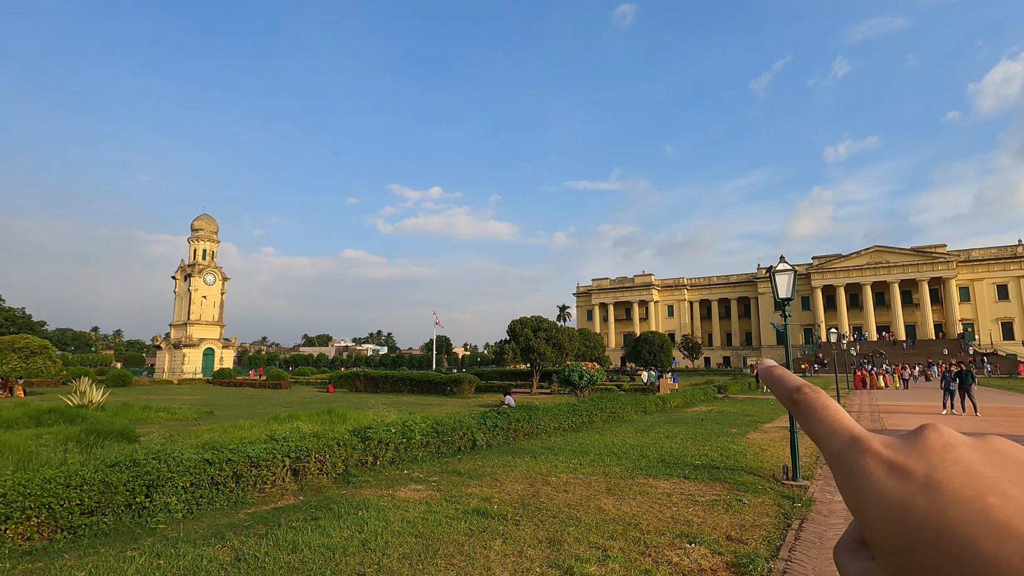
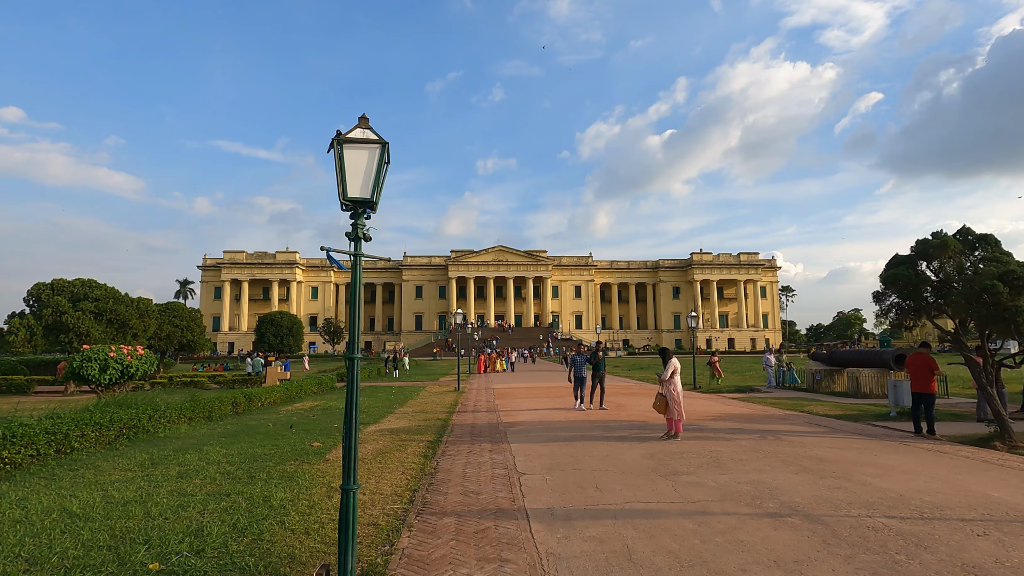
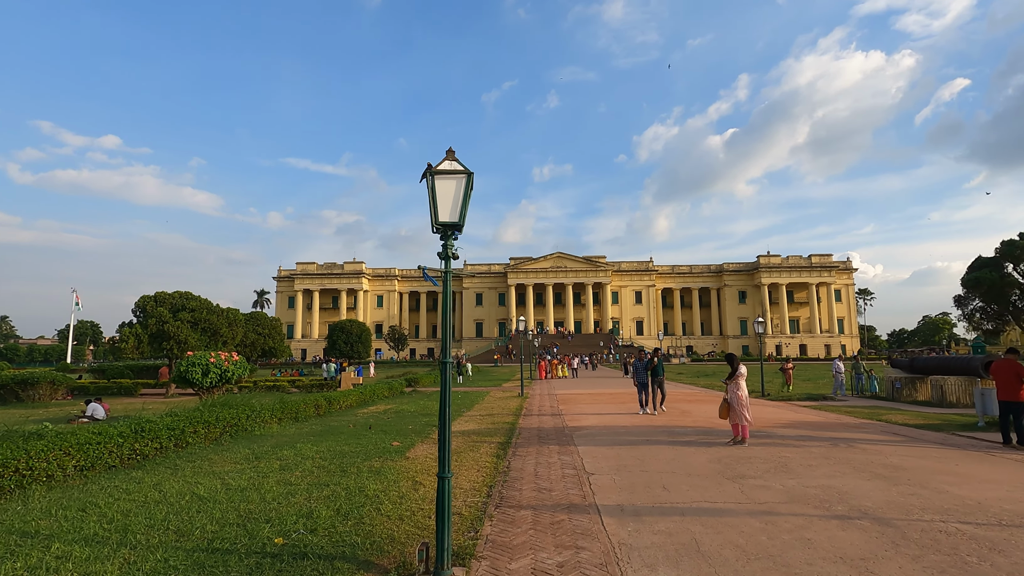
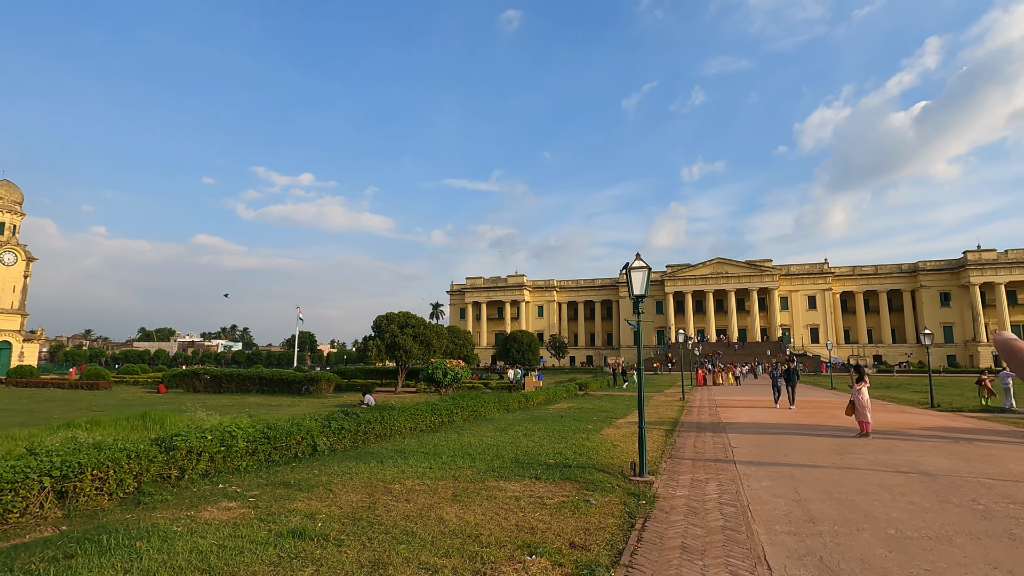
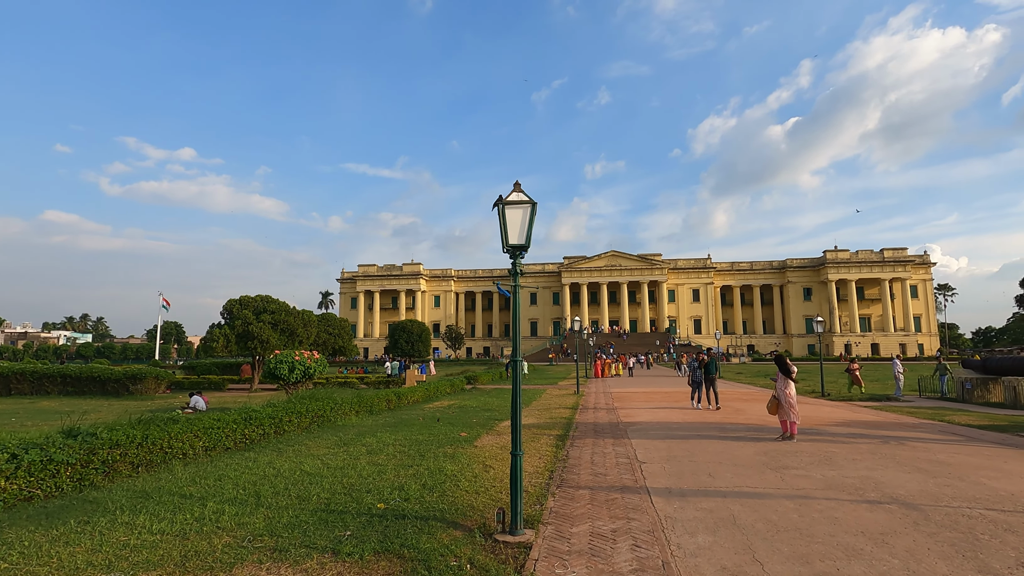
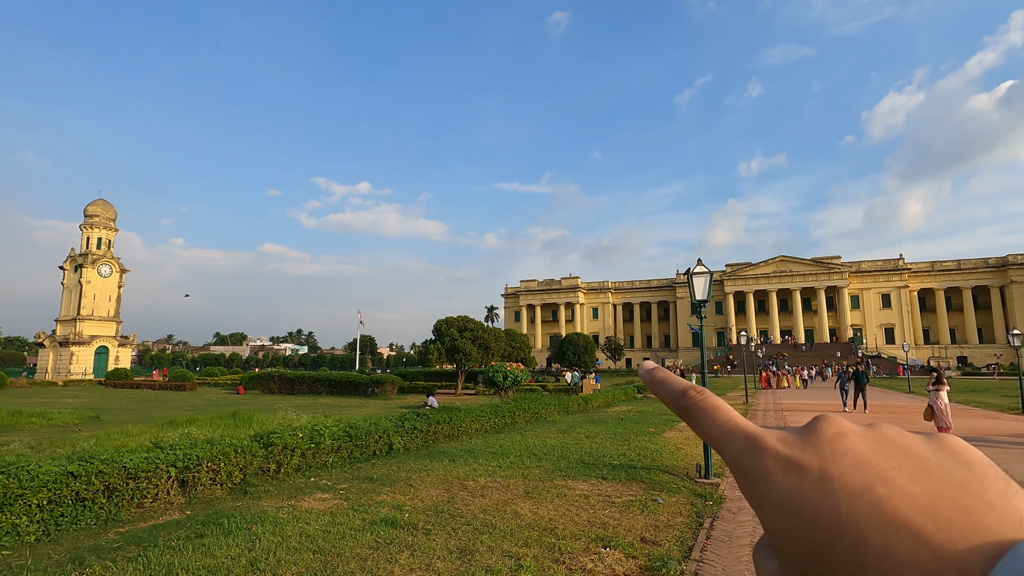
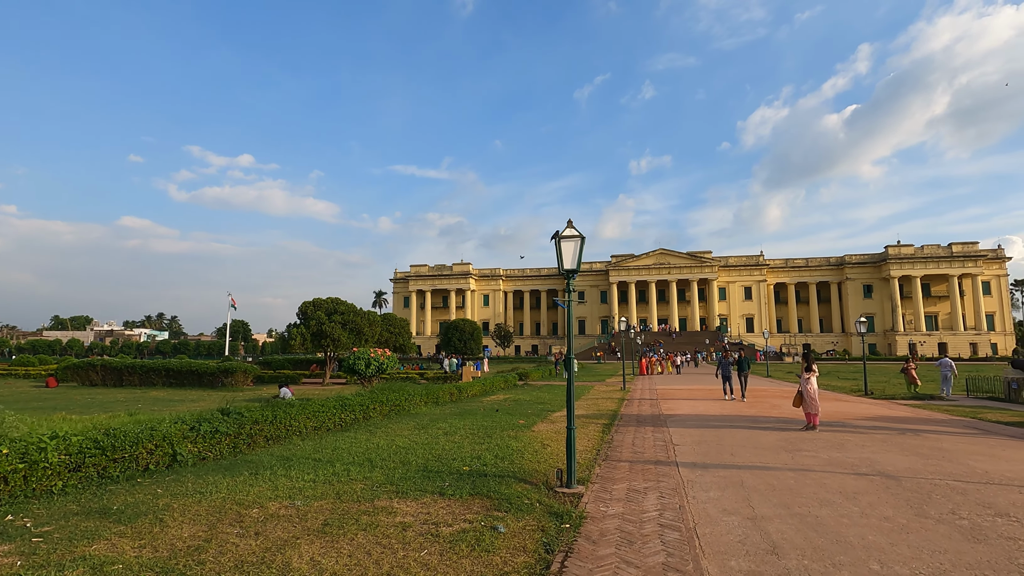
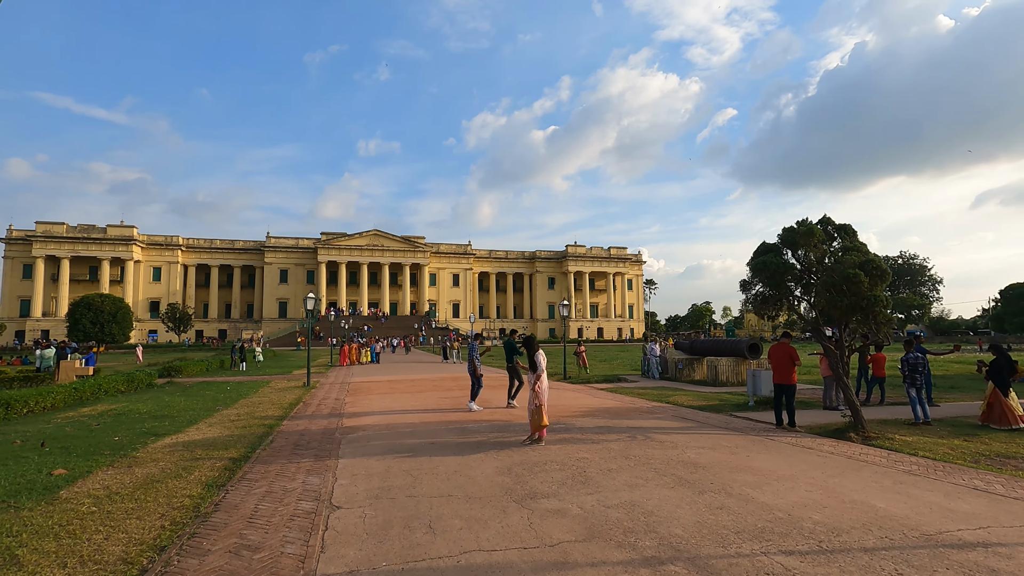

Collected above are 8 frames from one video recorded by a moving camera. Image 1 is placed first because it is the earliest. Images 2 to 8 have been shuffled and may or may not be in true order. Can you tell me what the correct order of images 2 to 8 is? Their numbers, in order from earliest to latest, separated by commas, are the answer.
6, 4, 7, 5, 3, 2, 8
